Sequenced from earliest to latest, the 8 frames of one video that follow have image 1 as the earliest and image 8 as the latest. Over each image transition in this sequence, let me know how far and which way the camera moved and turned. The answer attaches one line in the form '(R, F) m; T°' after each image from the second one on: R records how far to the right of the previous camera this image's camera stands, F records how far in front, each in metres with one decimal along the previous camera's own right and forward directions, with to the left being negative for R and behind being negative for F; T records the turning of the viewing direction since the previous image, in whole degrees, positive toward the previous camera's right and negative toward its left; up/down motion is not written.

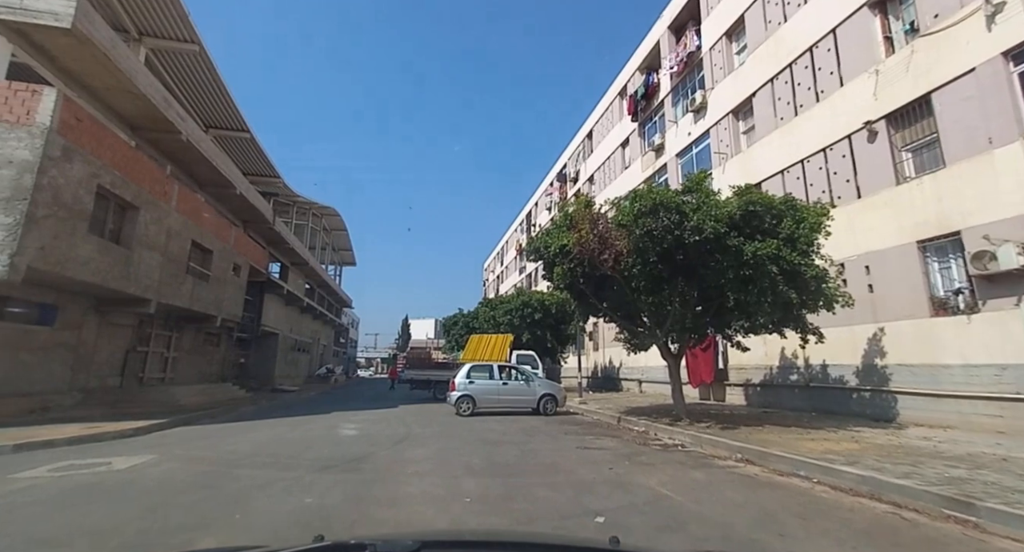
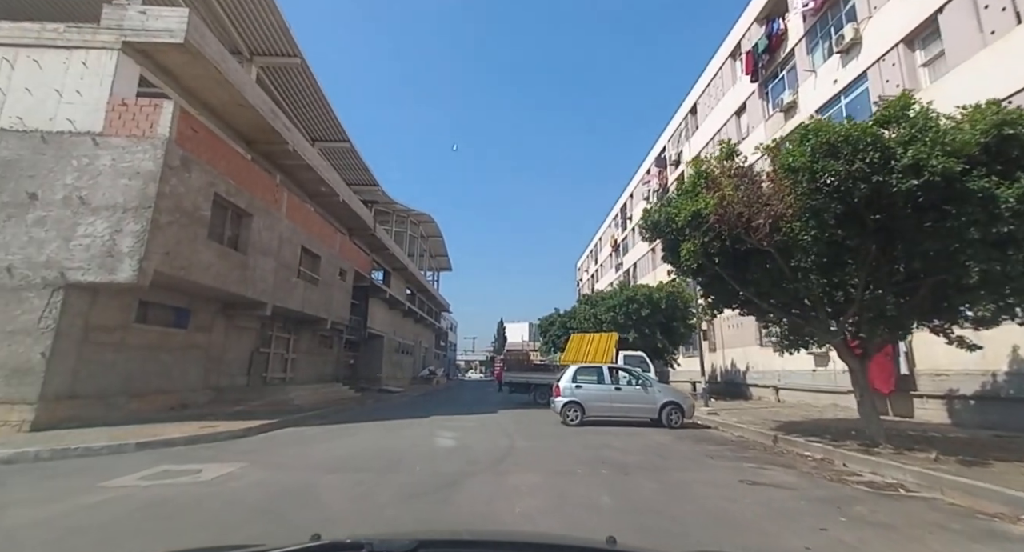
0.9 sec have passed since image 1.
(-0.3, +1.1) m; -11°
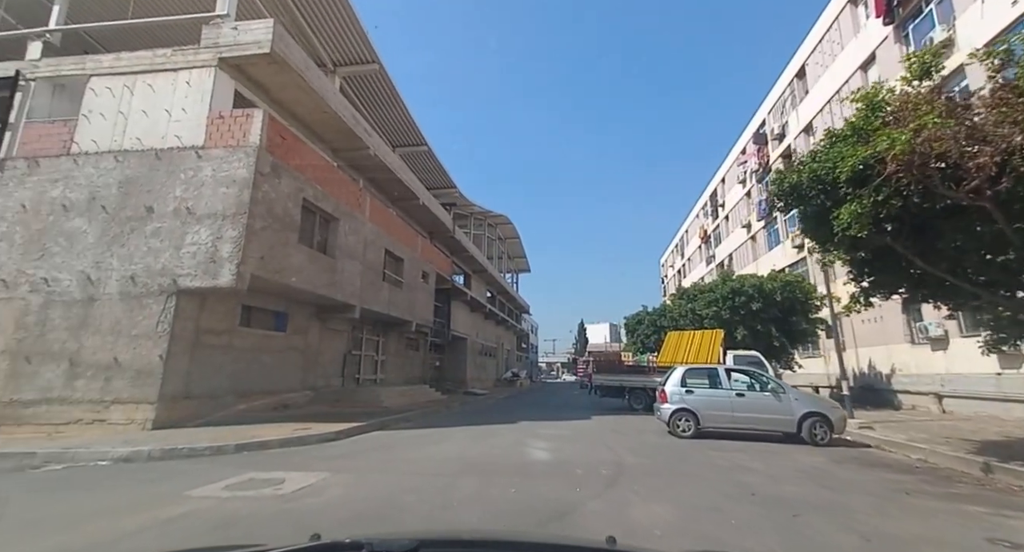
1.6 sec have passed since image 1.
(-0.2, +0.8) m; -9°
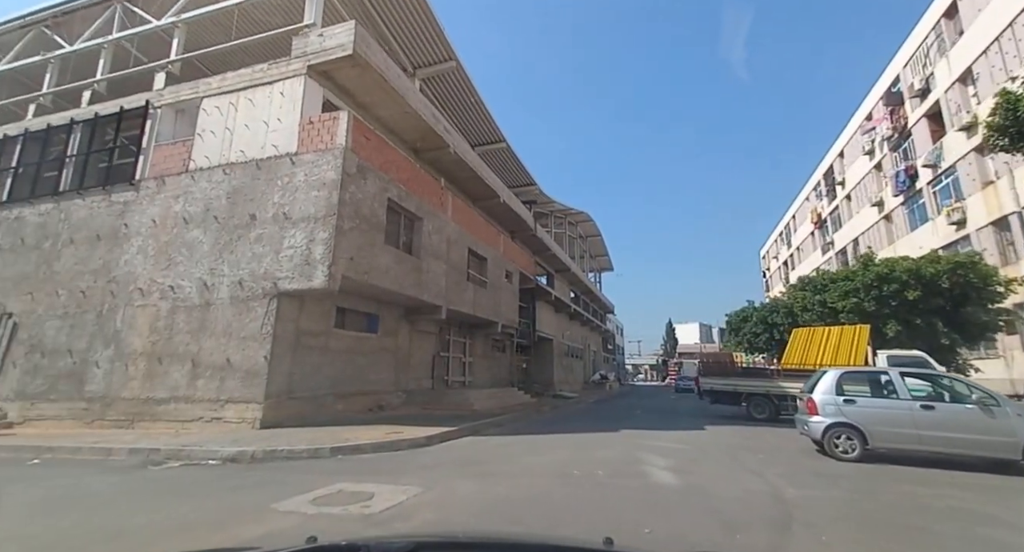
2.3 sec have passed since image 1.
(-0.3, +0.8) m; -10°
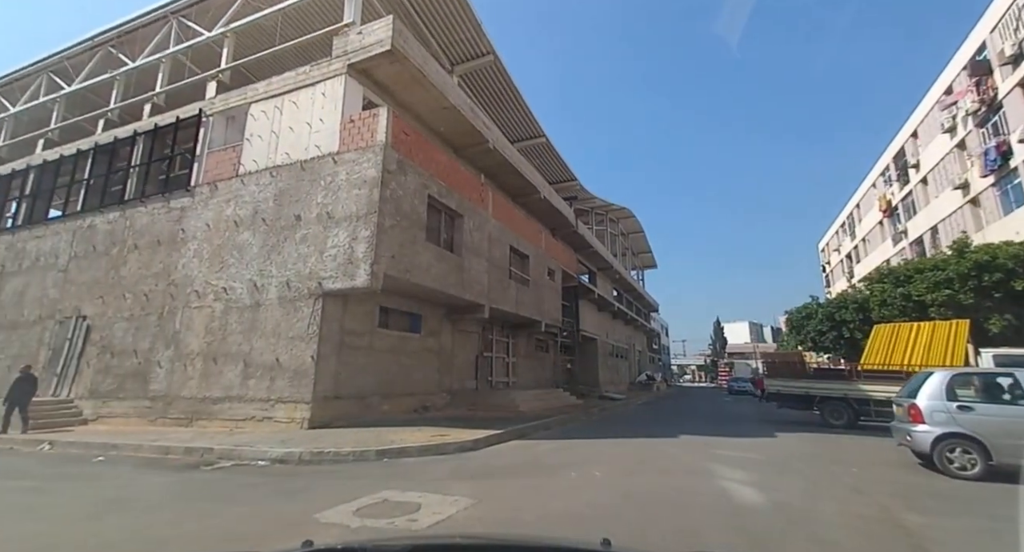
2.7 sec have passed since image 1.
(-0.1, +0.4) m; -5°
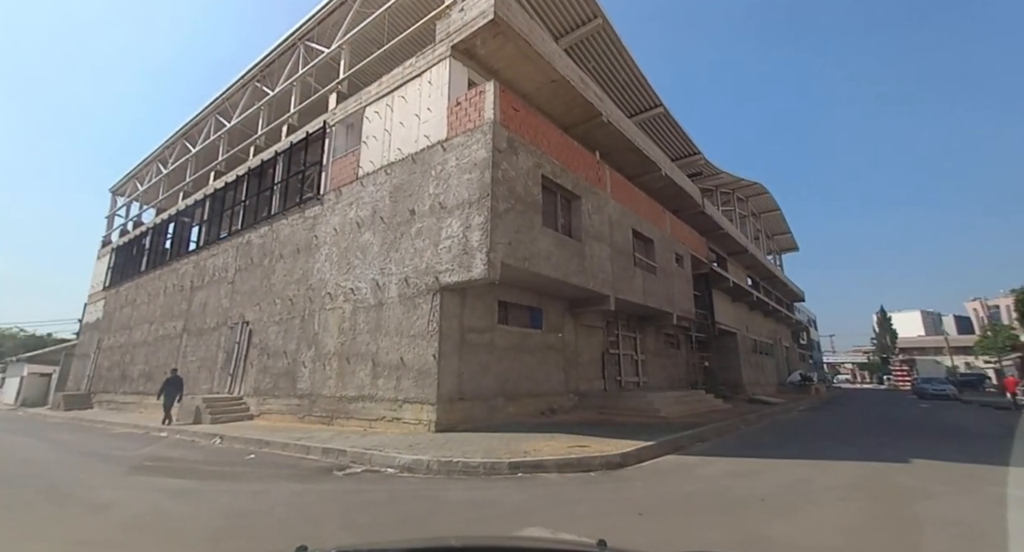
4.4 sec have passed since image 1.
(-0.4, +1.3) m; -14°
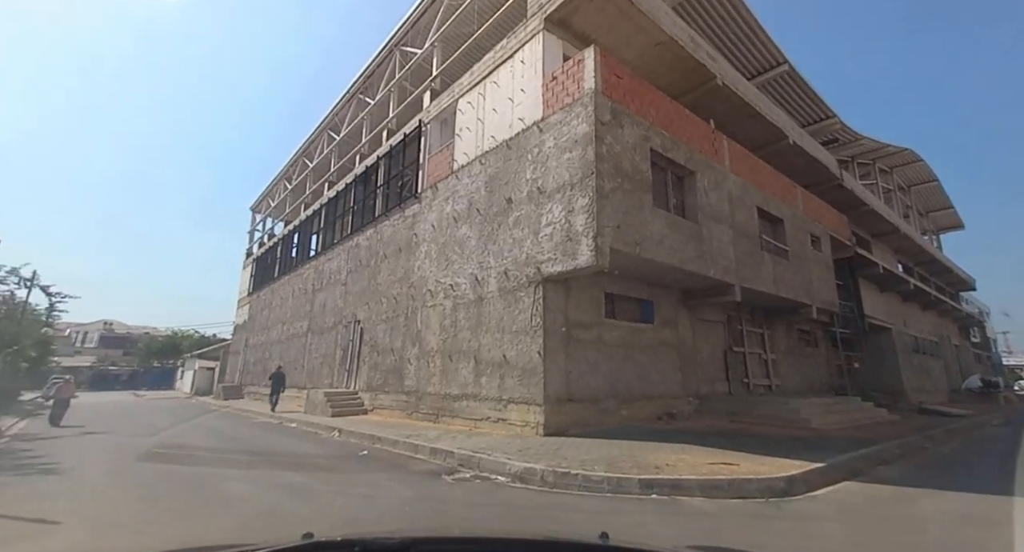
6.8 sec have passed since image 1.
(-0.3, +1.0) m; -12°
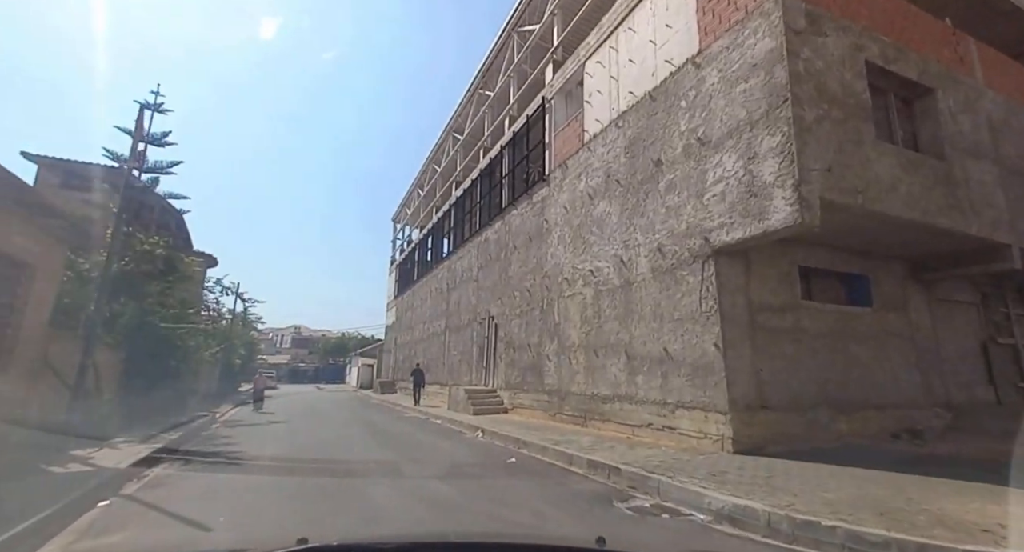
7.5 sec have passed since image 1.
(-0.6, +1.6) m; -15°
